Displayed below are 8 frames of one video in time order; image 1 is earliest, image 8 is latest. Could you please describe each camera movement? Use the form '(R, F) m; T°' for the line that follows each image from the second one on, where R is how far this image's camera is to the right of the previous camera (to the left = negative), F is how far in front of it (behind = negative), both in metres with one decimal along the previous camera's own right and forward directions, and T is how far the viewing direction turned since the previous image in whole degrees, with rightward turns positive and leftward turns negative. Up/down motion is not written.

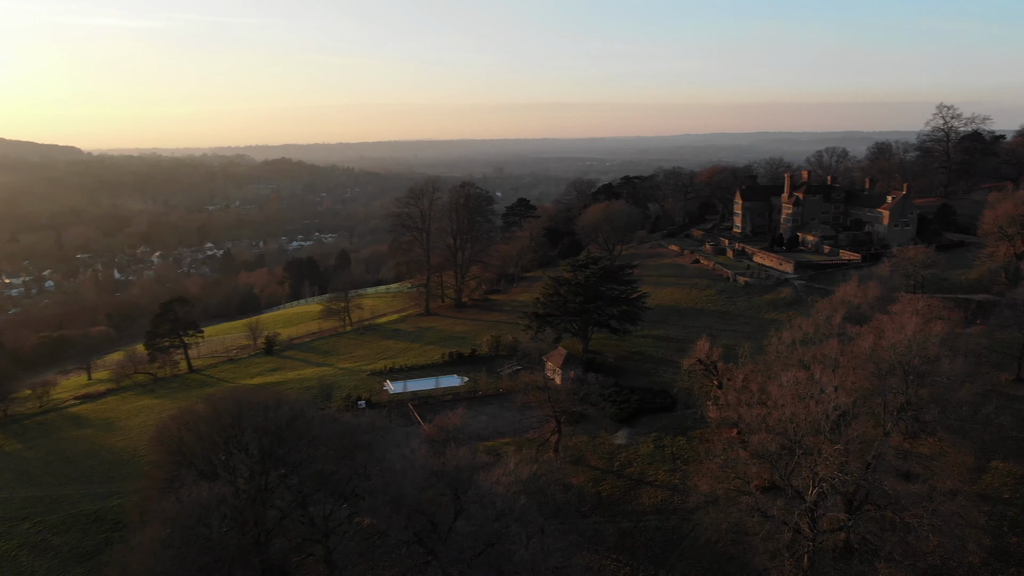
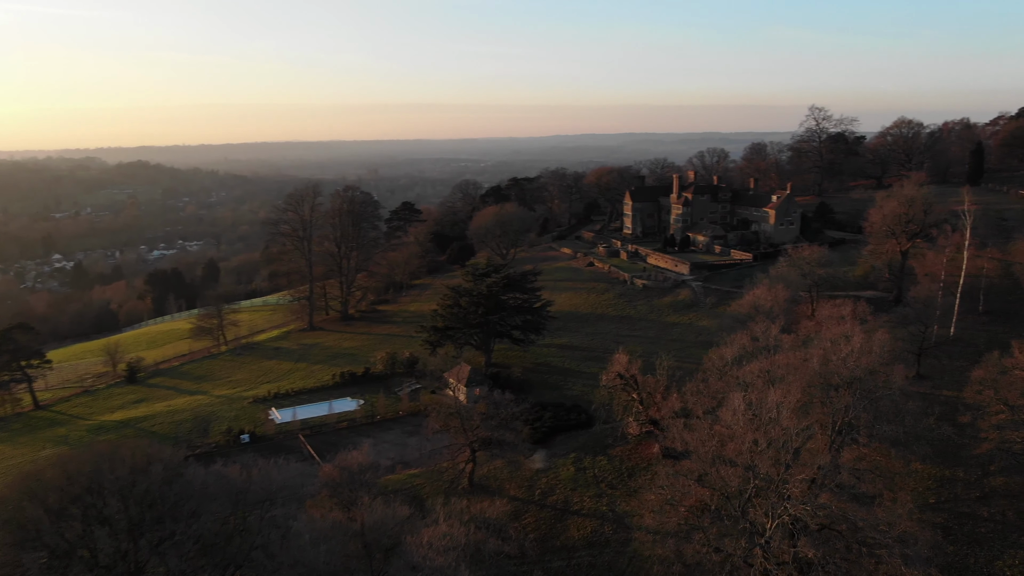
(-1.0, +2.9) m; +9°
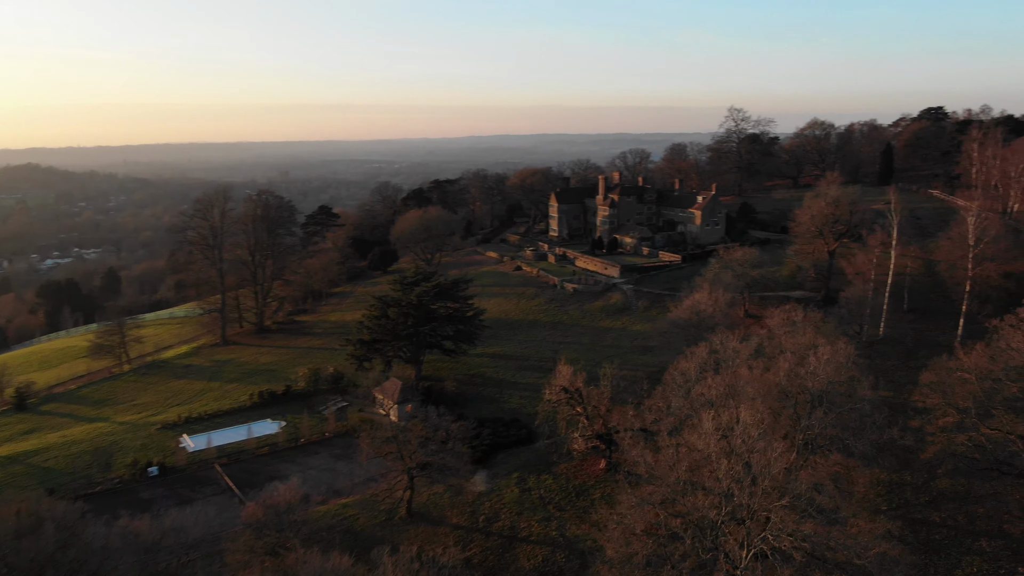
(-0.7, +1.9) m; +6°
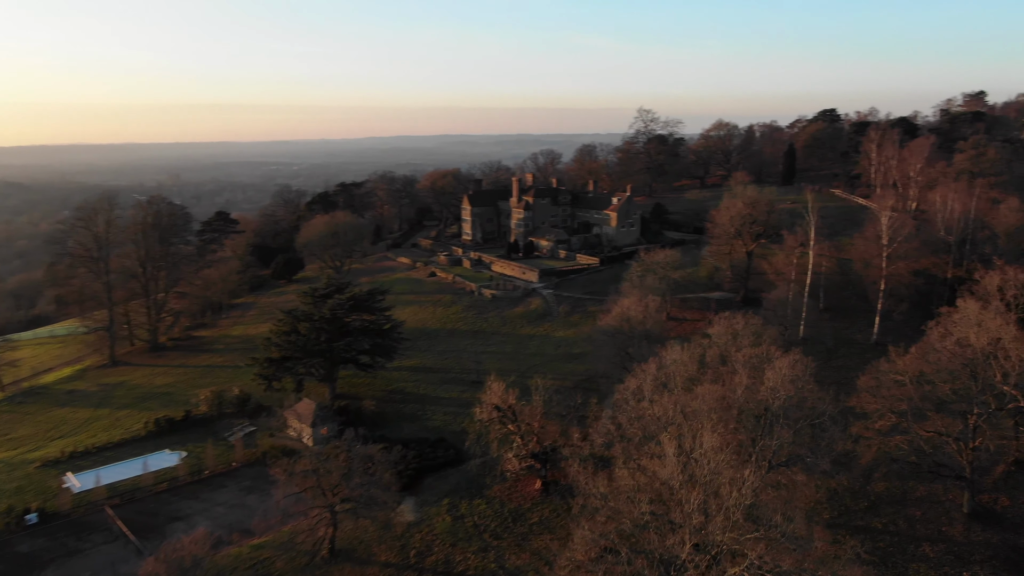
(-0.7, +1.9) m; +7°
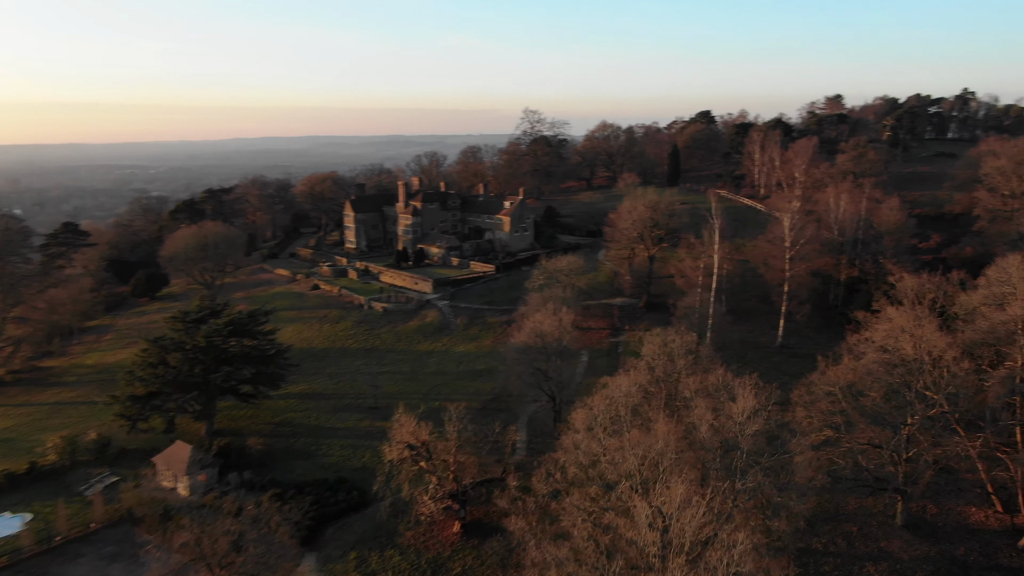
(-1.0, +2.9) m; +9°
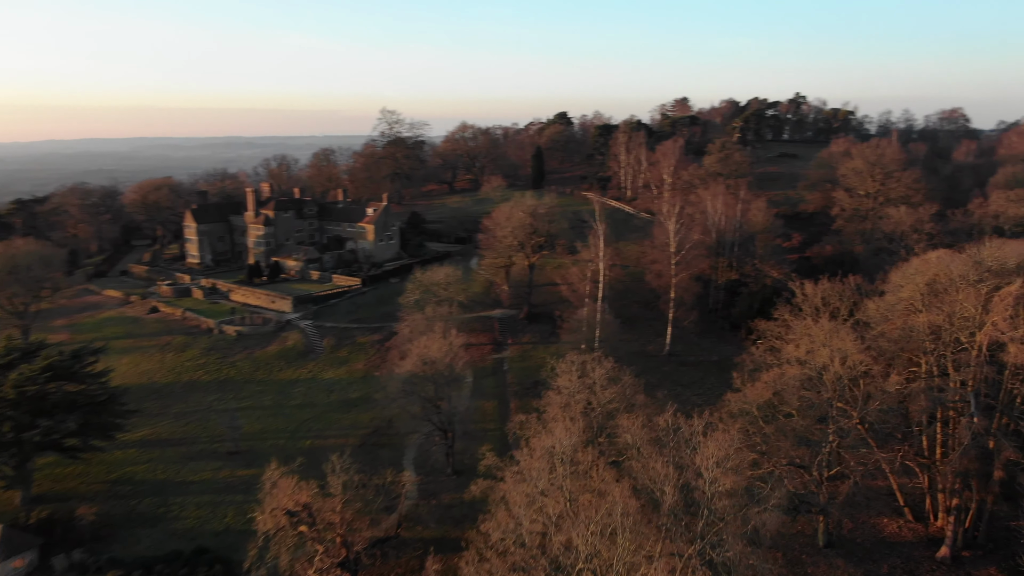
(-1.1, +3.3) m; +11°
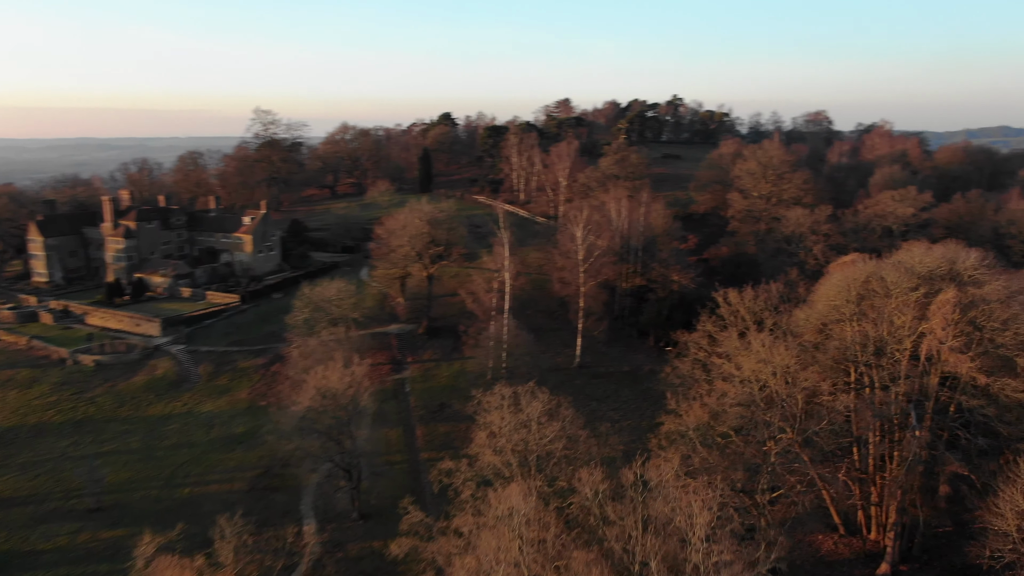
(-0.9, +2.7) m; +9°
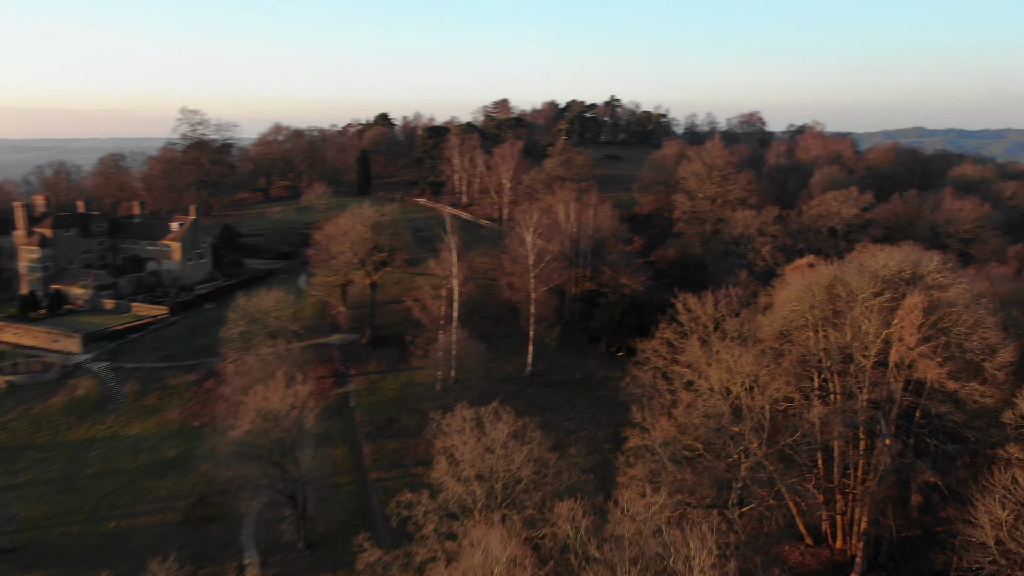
(-0.5, +1.3) m; +5°
